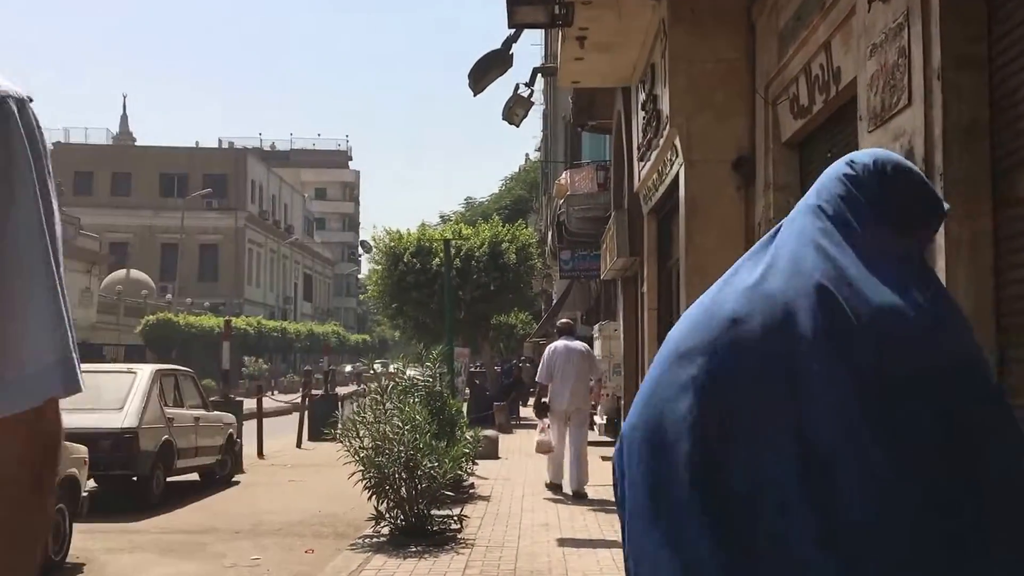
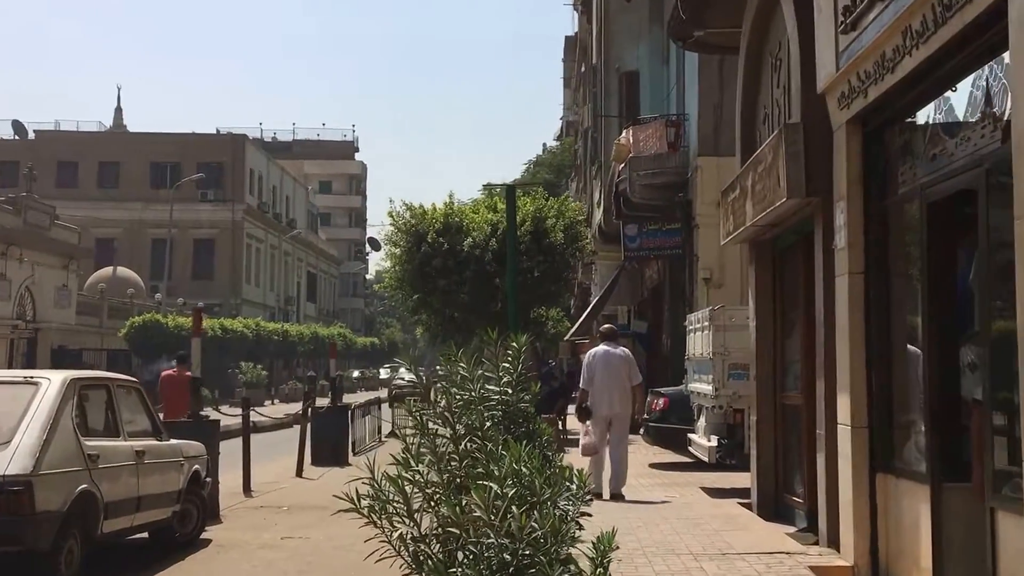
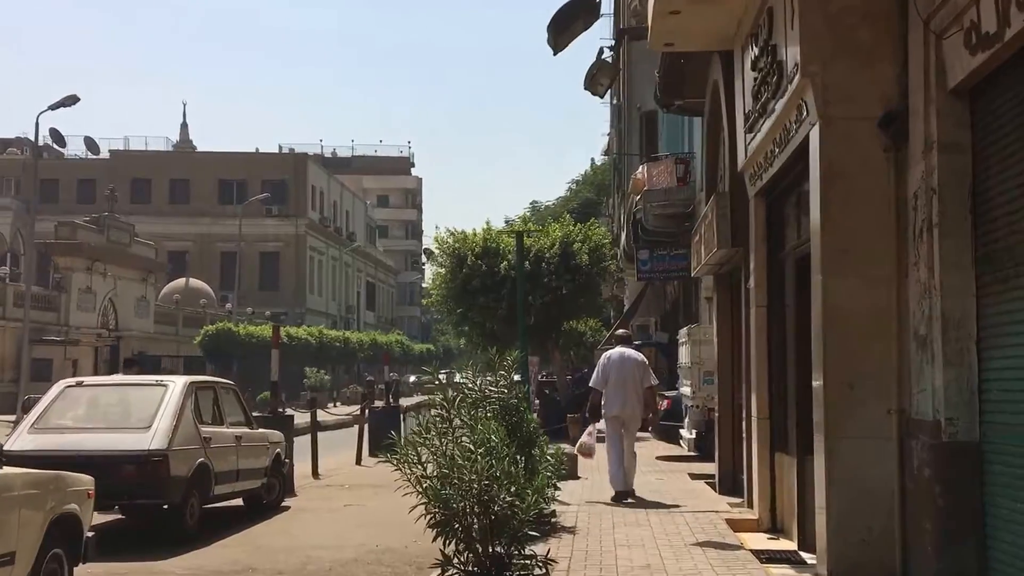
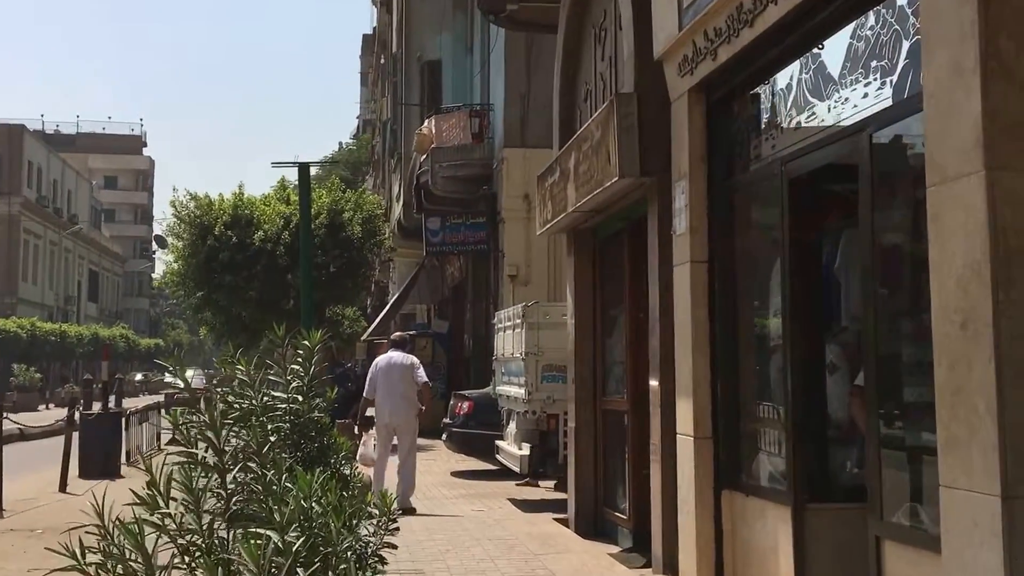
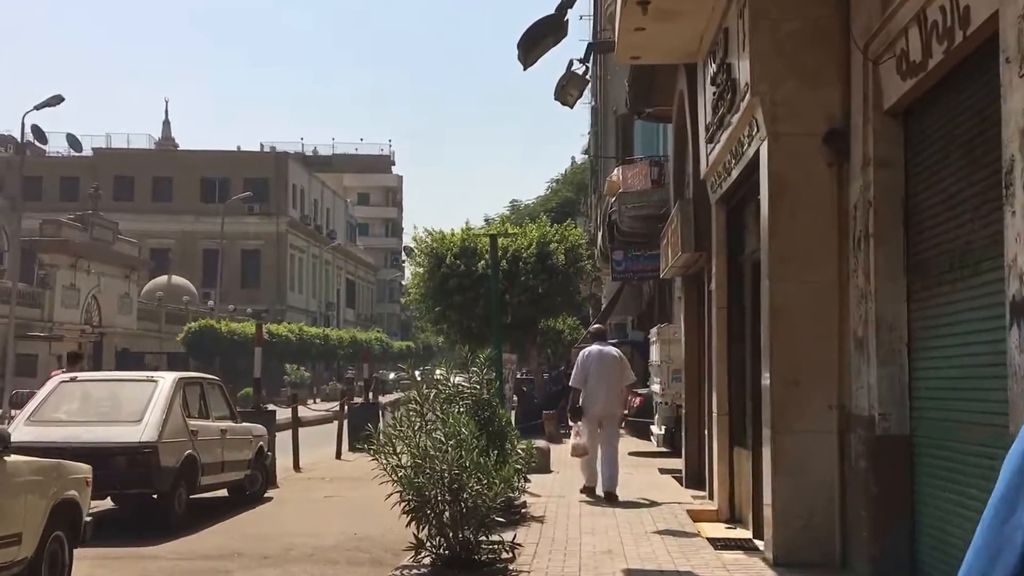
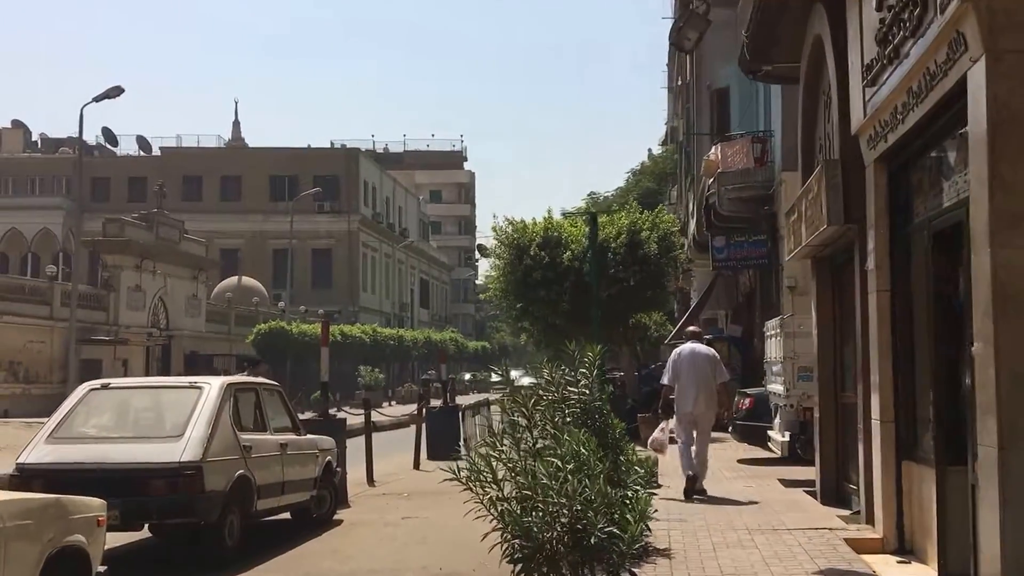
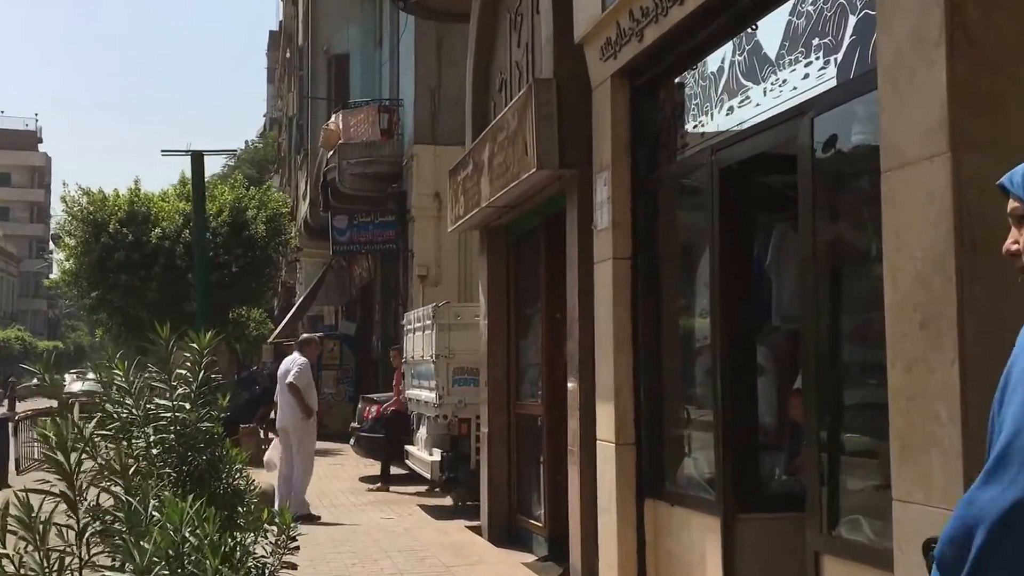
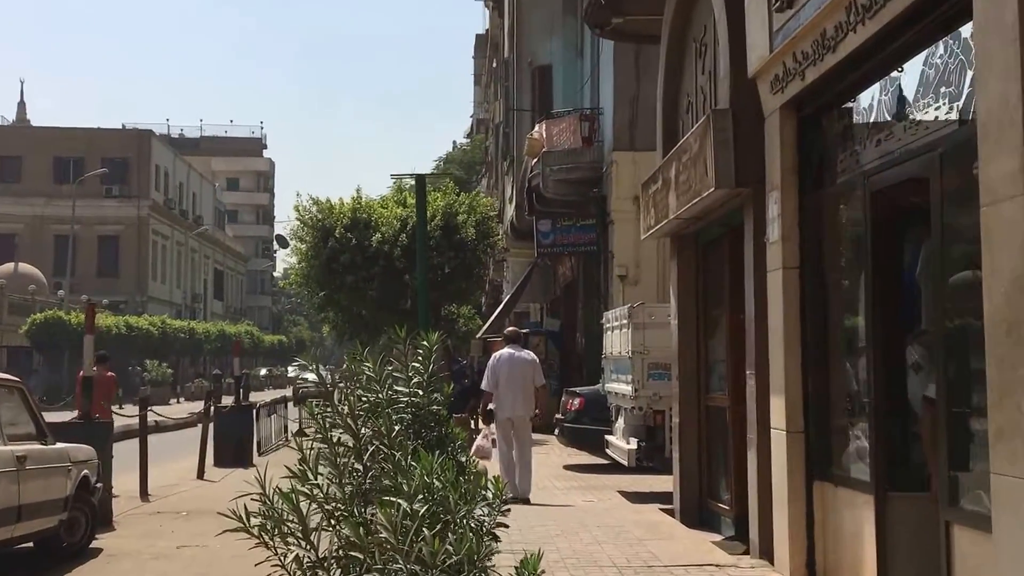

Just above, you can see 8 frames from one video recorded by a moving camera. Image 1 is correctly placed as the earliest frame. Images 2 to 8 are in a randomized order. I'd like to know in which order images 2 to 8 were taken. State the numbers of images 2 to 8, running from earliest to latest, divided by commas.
5, 3, 6, 2, 8, 4, 7
